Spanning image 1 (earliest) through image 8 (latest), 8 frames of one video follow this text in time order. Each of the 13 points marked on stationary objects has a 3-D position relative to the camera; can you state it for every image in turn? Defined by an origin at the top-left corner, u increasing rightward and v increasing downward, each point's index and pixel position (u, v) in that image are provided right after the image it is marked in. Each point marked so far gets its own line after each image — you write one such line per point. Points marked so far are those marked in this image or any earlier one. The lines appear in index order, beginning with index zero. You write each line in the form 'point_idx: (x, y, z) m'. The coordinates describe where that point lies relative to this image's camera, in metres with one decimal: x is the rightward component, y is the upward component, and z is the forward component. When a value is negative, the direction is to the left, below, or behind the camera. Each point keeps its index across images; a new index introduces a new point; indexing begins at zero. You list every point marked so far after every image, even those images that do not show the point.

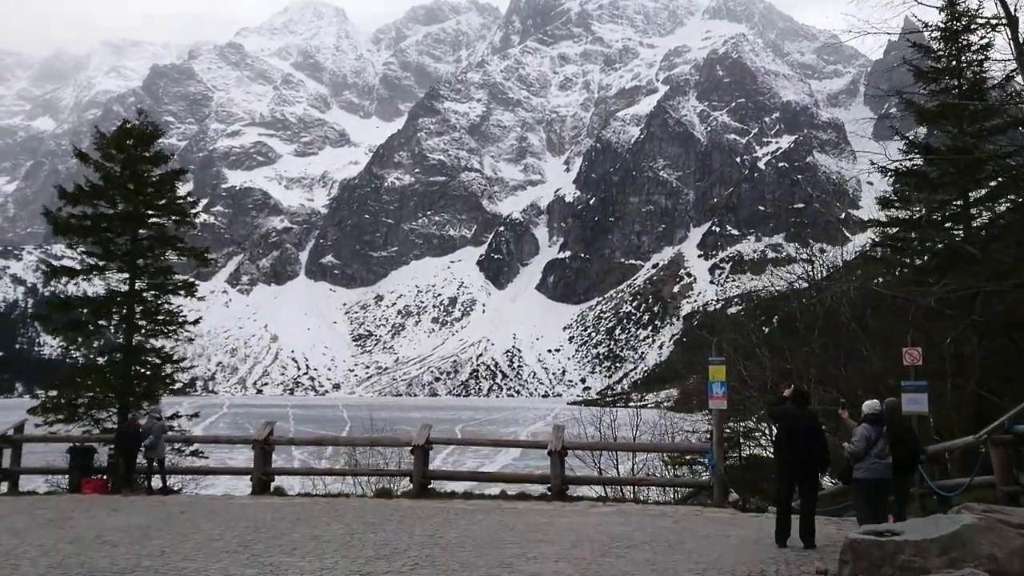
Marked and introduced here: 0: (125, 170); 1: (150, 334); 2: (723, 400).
0: (-9.3, +2.9, +19.3) m
1: (-8.6, -1.1, +19.3) m
2: (+3.5, -1.8, +13.3) m
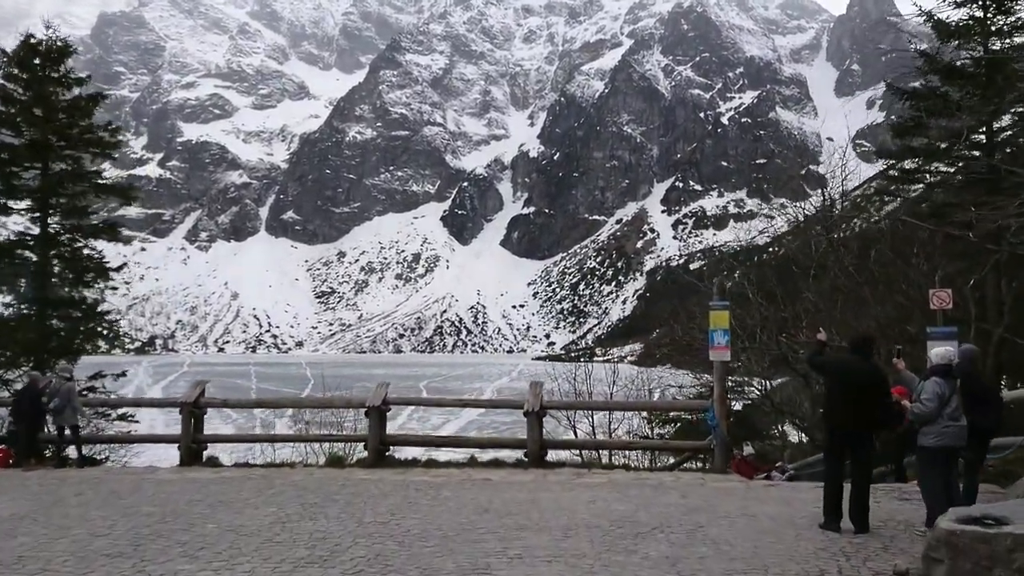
0: (-10.0, +4.1, +16.7) m
1: (-9.2, +0.1, +16.9) m
2: (+3.1, -0.9, +11.5) m
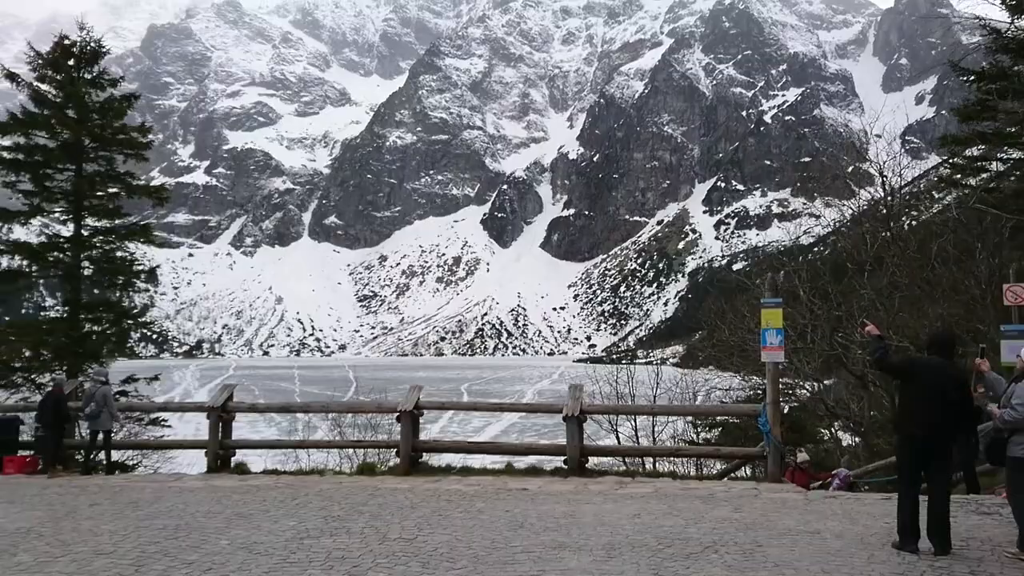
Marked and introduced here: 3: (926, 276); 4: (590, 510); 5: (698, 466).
0: (-9.2, +4.0, +16.5) m
1: (-8.5, 0.0, +16.7) m
2: (+3.6, -0.8, +10.7) m
3: (+8.1, +0.2, +15.8) m
4: (+0.8, -2.3, +8.3) m
5: (+3.6, -3.5, +15.7) m
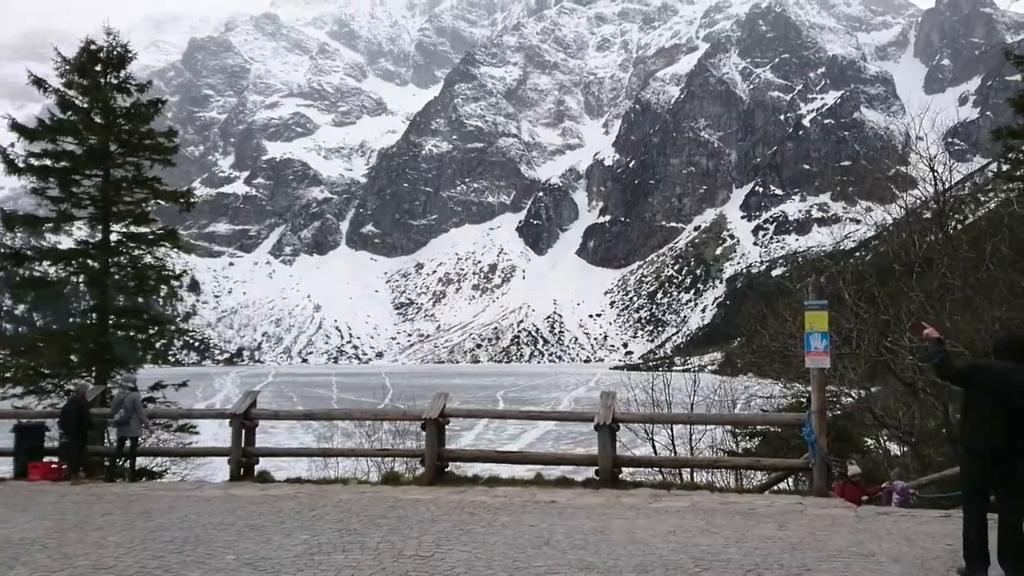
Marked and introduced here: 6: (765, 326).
0: (-8.6, +3.9, +16.5) m
1: (-7.8, -0.1, +16.6) m
2: (+3.9, -0.8, +10.1) m
3: (+8.7, +0.2, +14.9) m
4: (+1.1, -2.3, +7.7) m
5: (+4.2, -3.5, +15.0) m
6: (+6.0, -0.9, +19.2) m
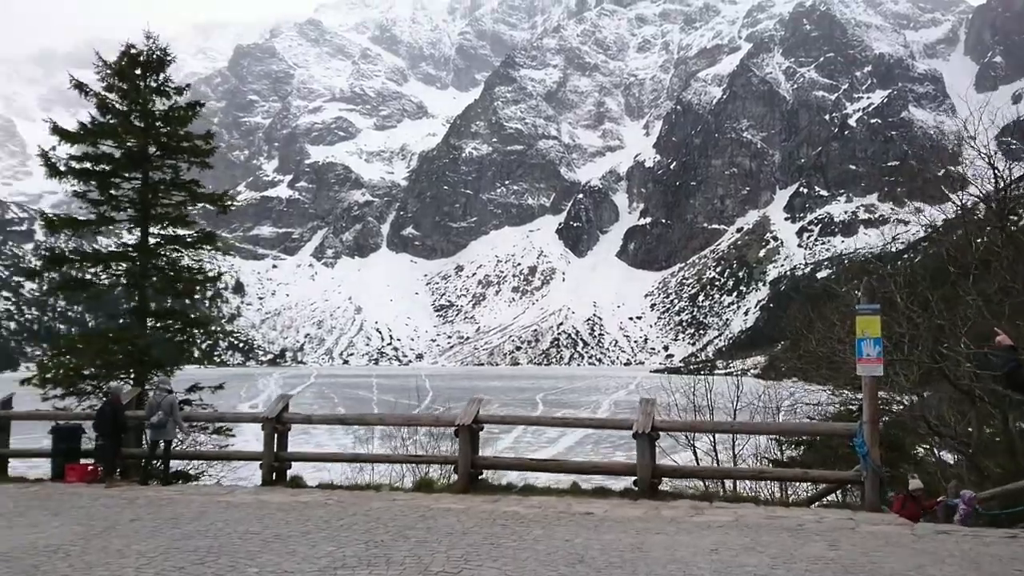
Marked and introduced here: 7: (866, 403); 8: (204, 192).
0: (-7.9, +3.8, +16.6) m
1: (-7.1, -0.1, +16.6) m
2: (+4.3, -0.9, +9.5) m
3: (+9.4, +0.1, +14.2) m
4: (+1.4, -2.3, +7.4) m
5: (+4.9, -3.6, +14.5) m
6: (+6.9, -1.0, +18.5) m
7: (+4.3, -1.4, +9.8) m
8: (-6.5, +2.0, +17.0) m
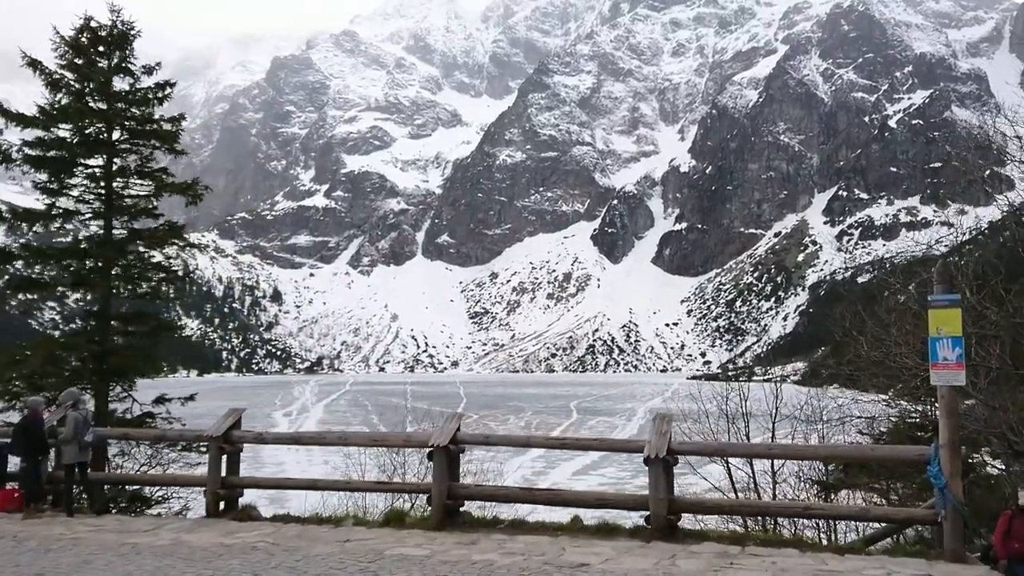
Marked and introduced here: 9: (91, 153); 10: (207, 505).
0: (-7.8, +3.8, +15.0) m
1: (-7.0, -0.1, +15.0) m
2: (+4.1, -0.7, +7.3) m
3: (+9.3, +0.2, +11.8) m
4: (+1.0, -2.2, +5.3) m
5: (+4.9, -3.5, +12.2) m
6: (+7.0, -0.9, +16.2) m
7: (+4.0, -1.3, +7.6) m
8: (-6.5, +2.0, +15.3) m
9: (-7.7, +2.4, +14.6) m
10: (-3.8, -2.7, +10.1) m
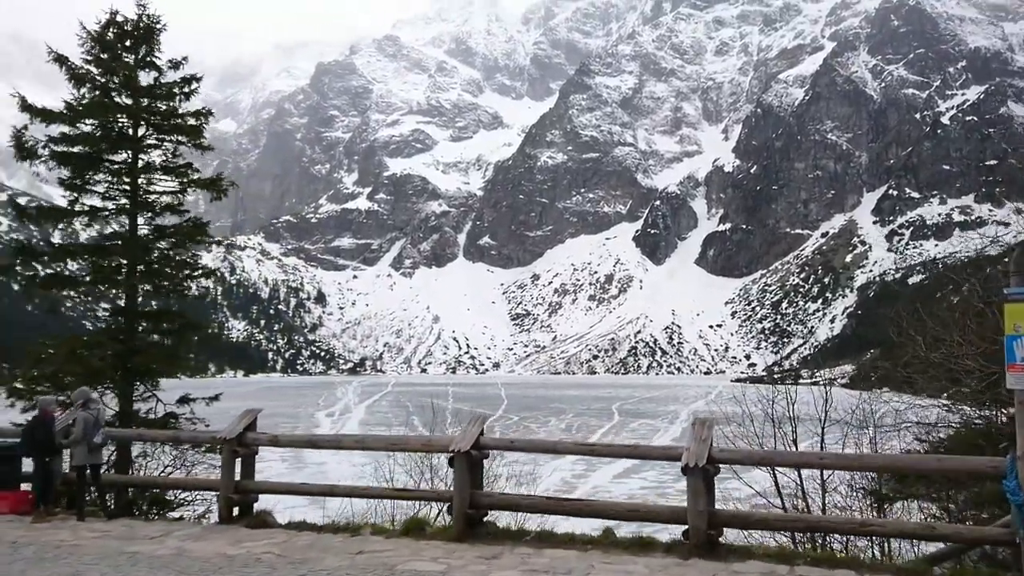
0: (-7.3, +3.9, +14.7) m
1: (-6.4, -0.1, +14.7) m
2: (+4.3, -0.7, +6.5) m
3: (+9.7, +0.3, +10.6) m
4: (+1.1, -2.1, +4.6) m
5: (+5.3, -3.4, +11.3) m
6: (+7.7, -0.8, +15.2) m
7: (+4.2, -1.2, +6.7) m
8: (-5.9, +2.1, +15.0) m
9: (-7.1, +2.4, +14.4) m
10: (-3.5, -2.7, +9.6) m
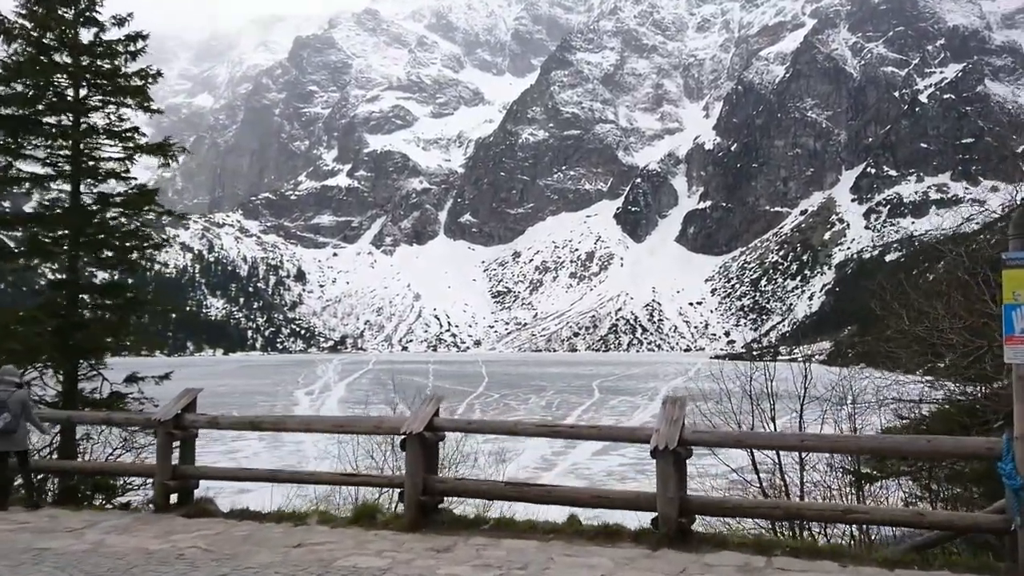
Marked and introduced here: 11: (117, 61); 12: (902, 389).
0: (-7.8, +4.3, +13.7) m
1: (-7.0, +0.4, +13.8) m
2: (+3.9, -0.4, +5.9) m
3: (+9.2, +0.7, +10.1) m
4: (+0.8, -1.9, +4.0) m
5: (+4.8, -3.0, +10.8) m
6: (+7.1, -0.3, +14.7) m
7: (+3.9, -0.9, +6.1) m
8: (-6.4, +2.5, +14.1) m
9: (-7.6, +2.9, +13.4) m
10: (-3.9, -2.3, +8.9) m
11: (-6.8, +3.9, +14.1) m
12: (+8.2, -2.1, +17.0) m
